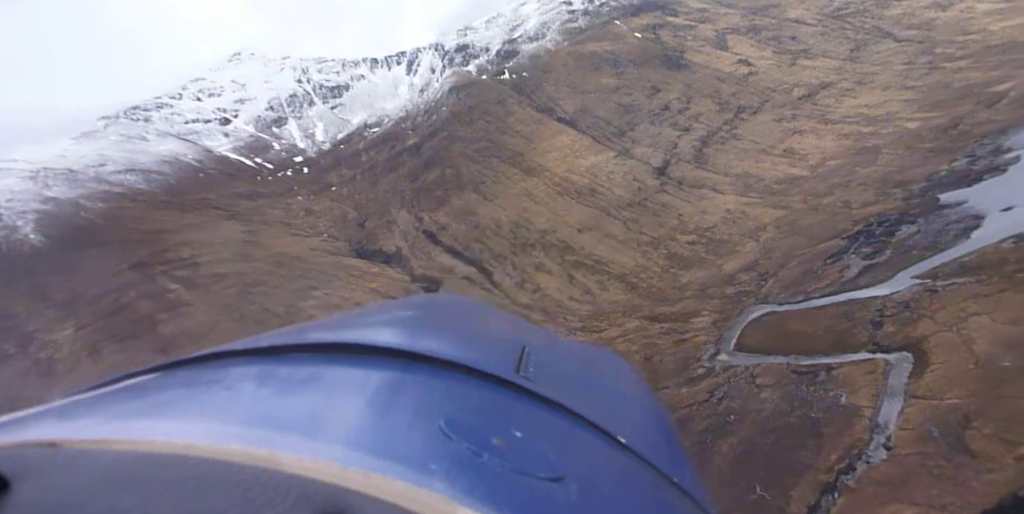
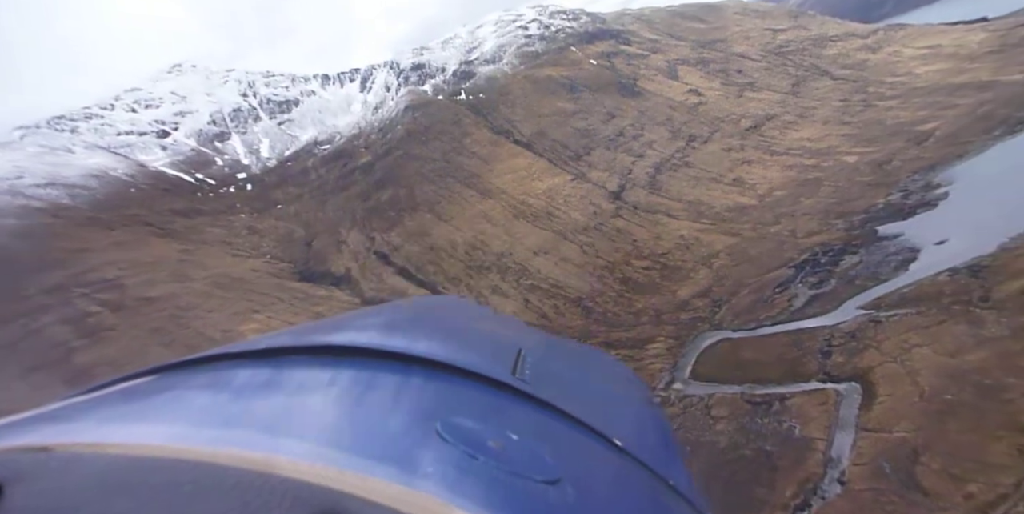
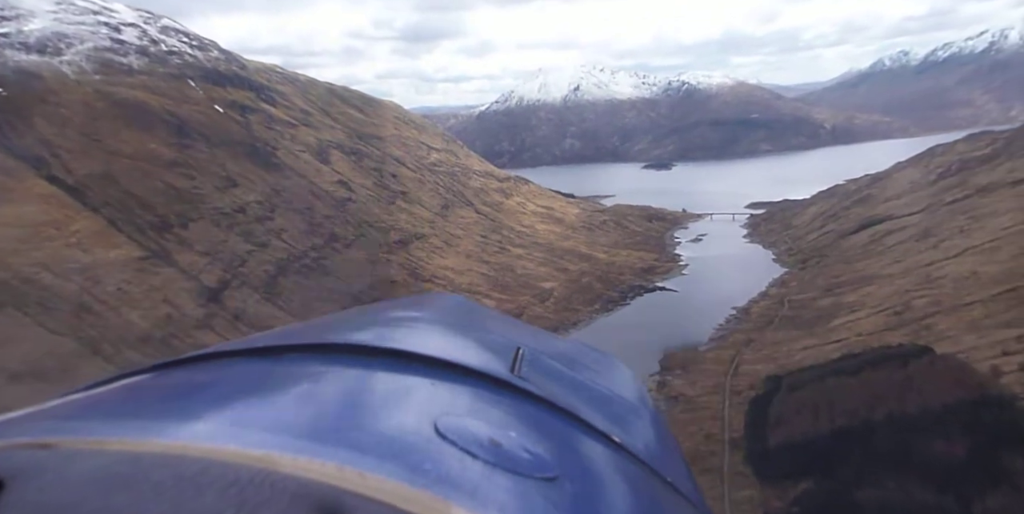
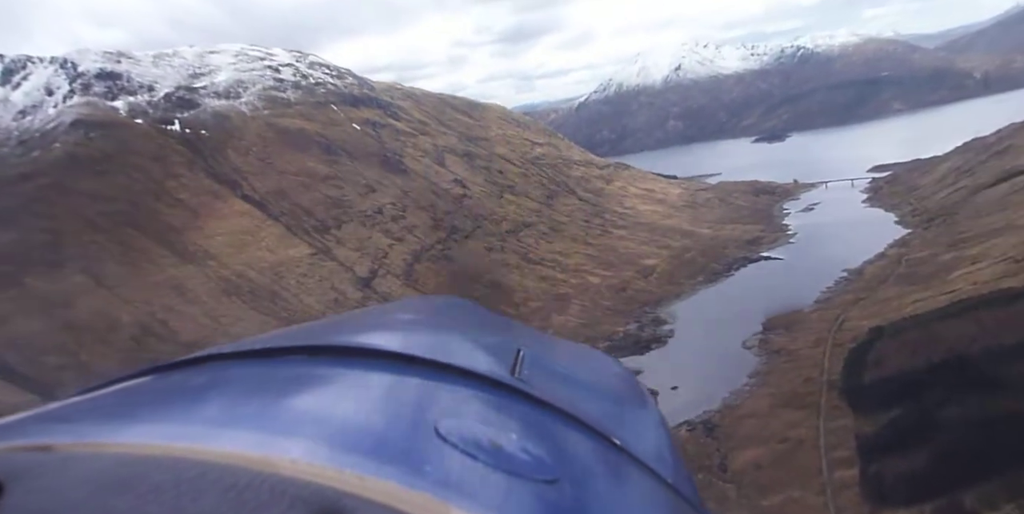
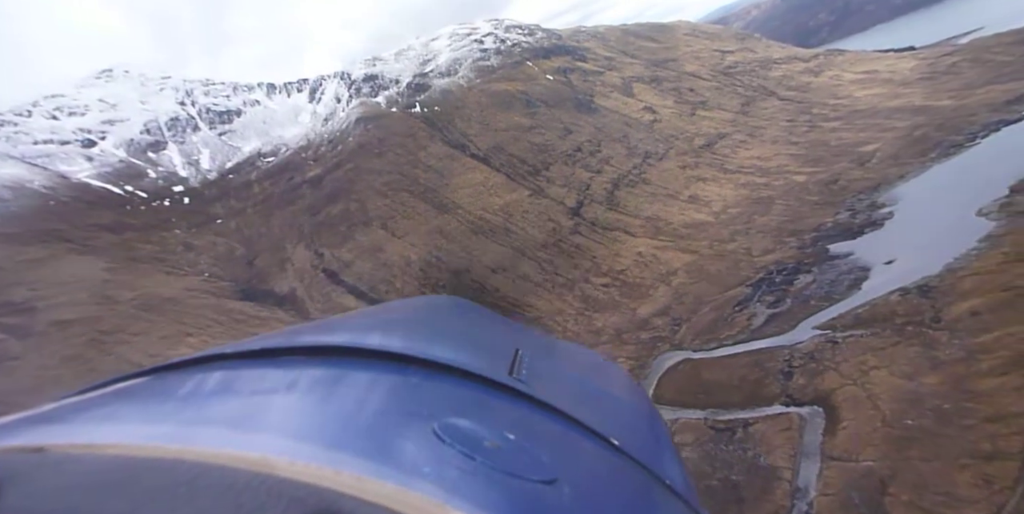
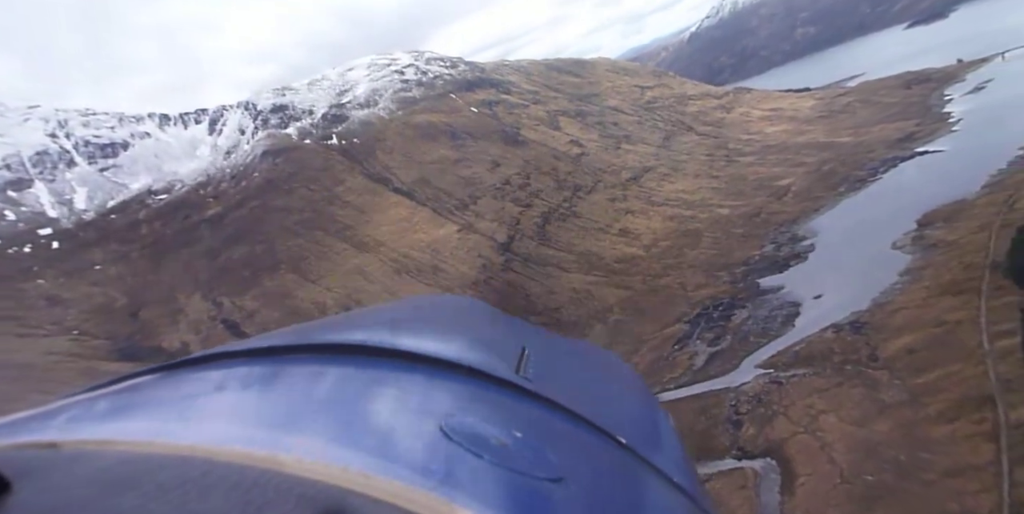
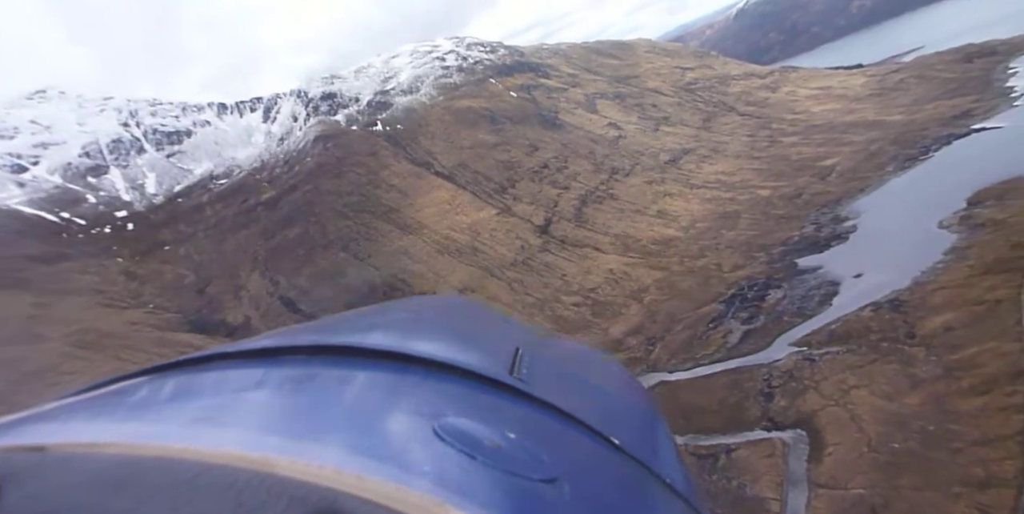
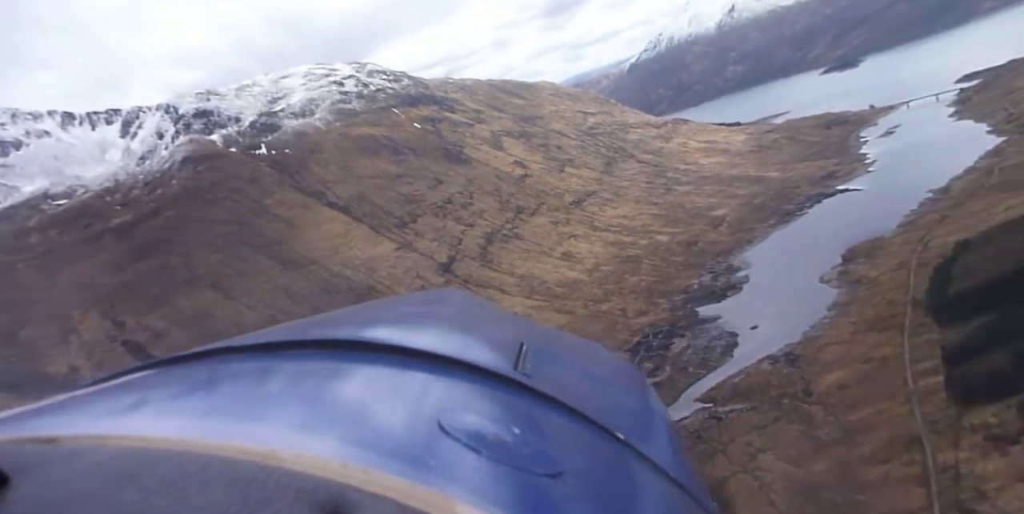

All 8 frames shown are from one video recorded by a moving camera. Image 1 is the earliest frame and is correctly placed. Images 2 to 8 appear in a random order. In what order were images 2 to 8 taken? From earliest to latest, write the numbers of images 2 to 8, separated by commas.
2, 5, 7, 6, 8, 4, 3
